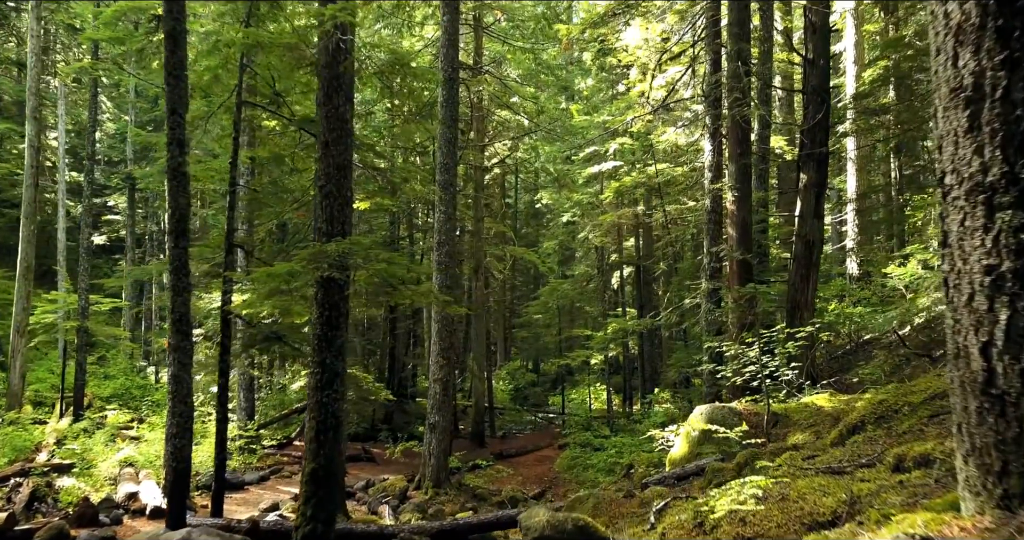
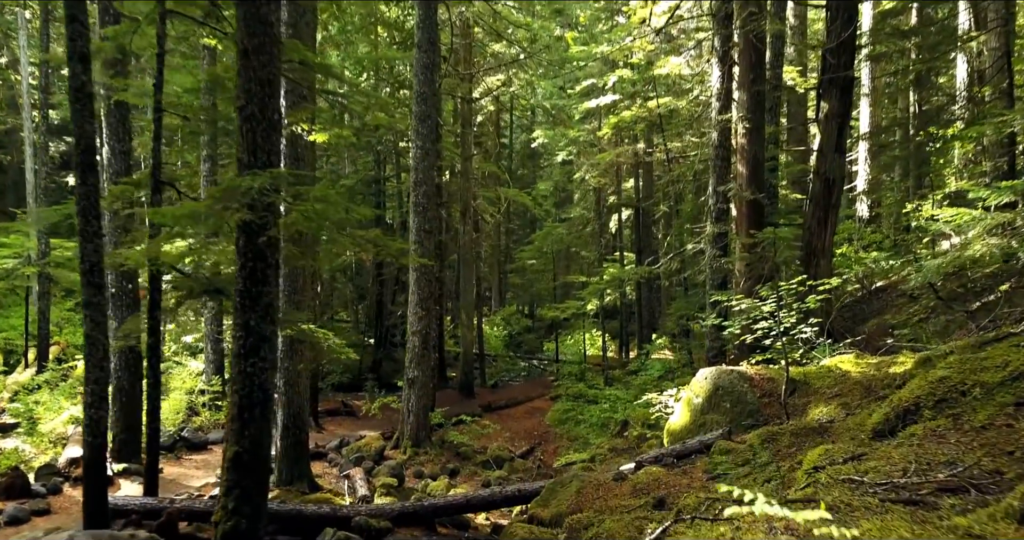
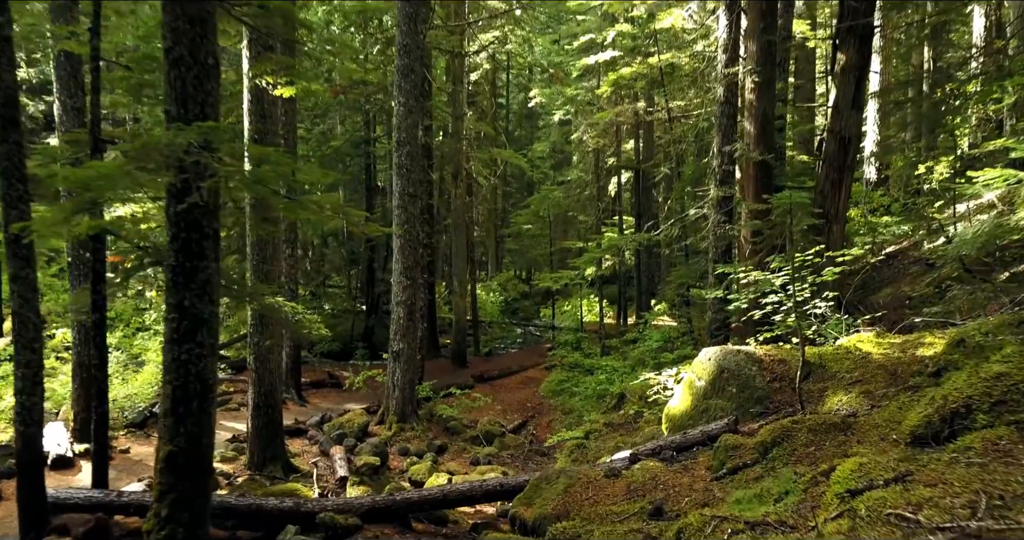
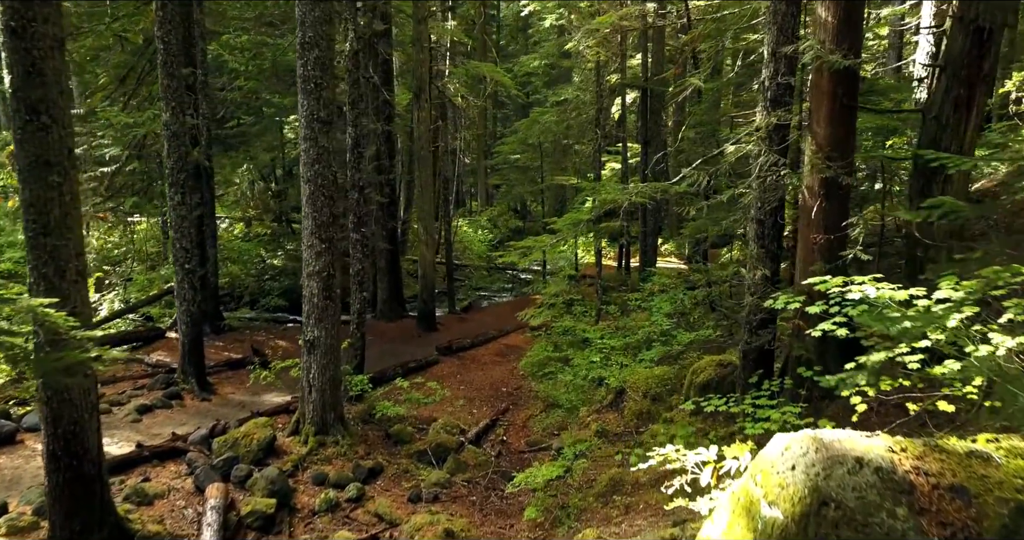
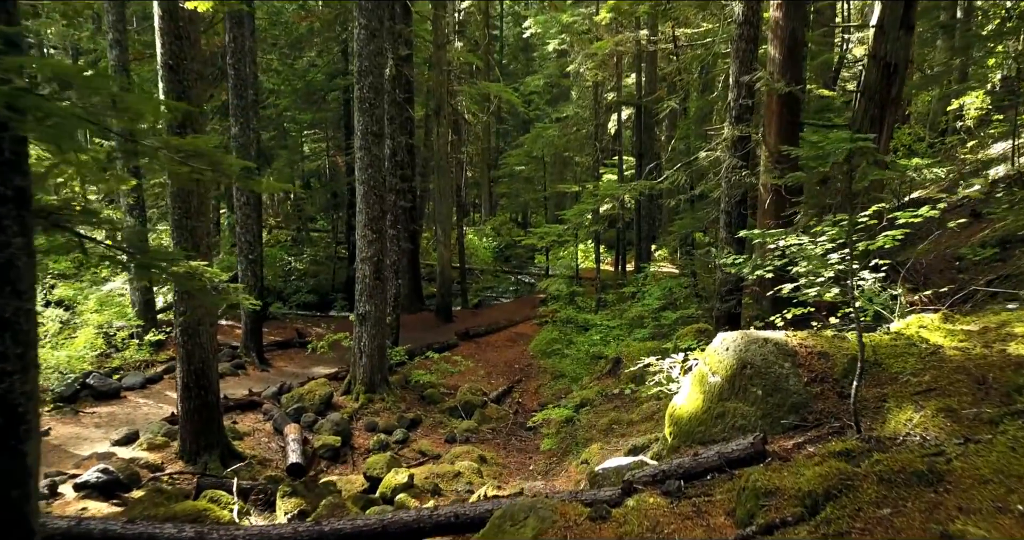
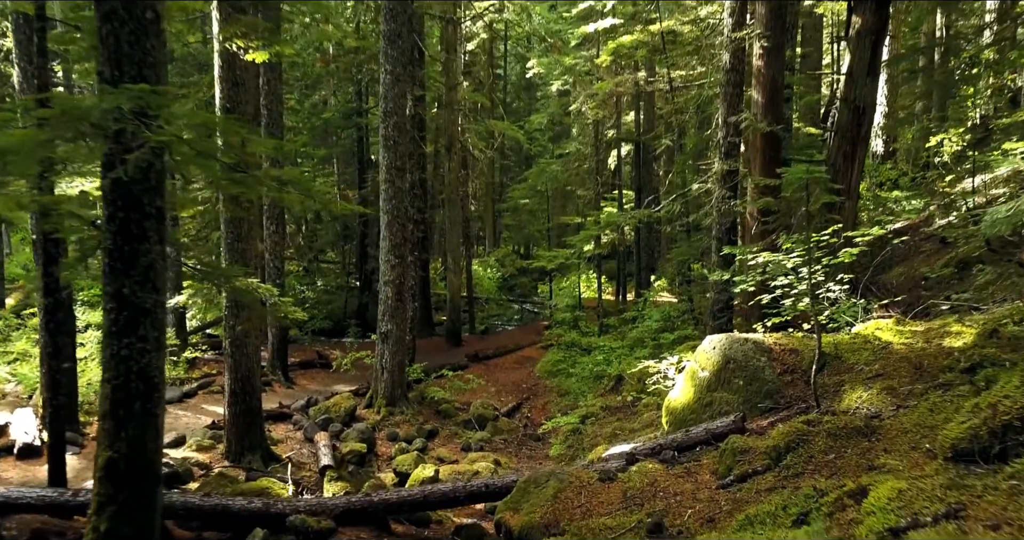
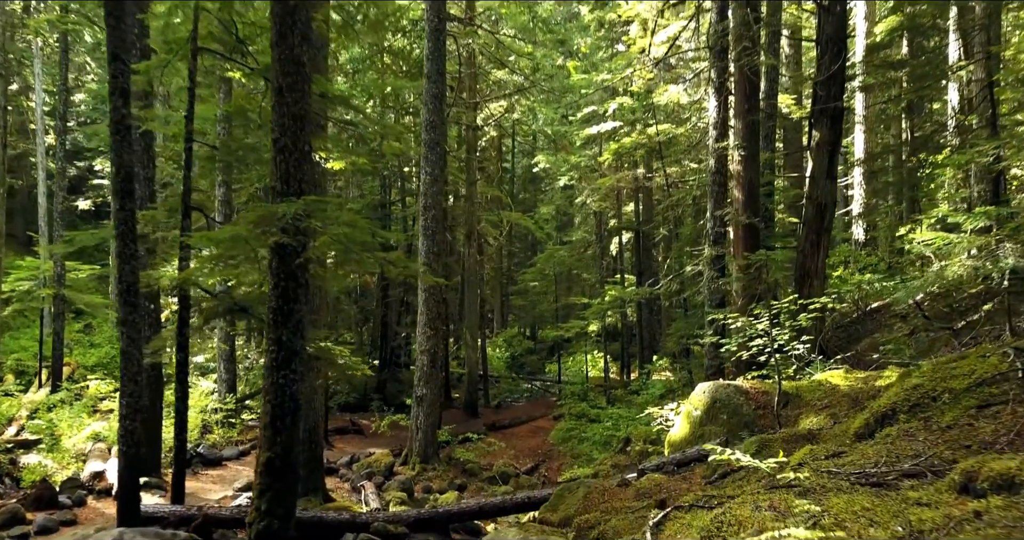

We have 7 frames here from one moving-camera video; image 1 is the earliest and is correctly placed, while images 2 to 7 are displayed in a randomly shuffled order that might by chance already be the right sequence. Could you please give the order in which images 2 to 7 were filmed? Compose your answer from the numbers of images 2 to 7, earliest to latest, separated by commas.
7, 2, 3, 6, 5, 4
